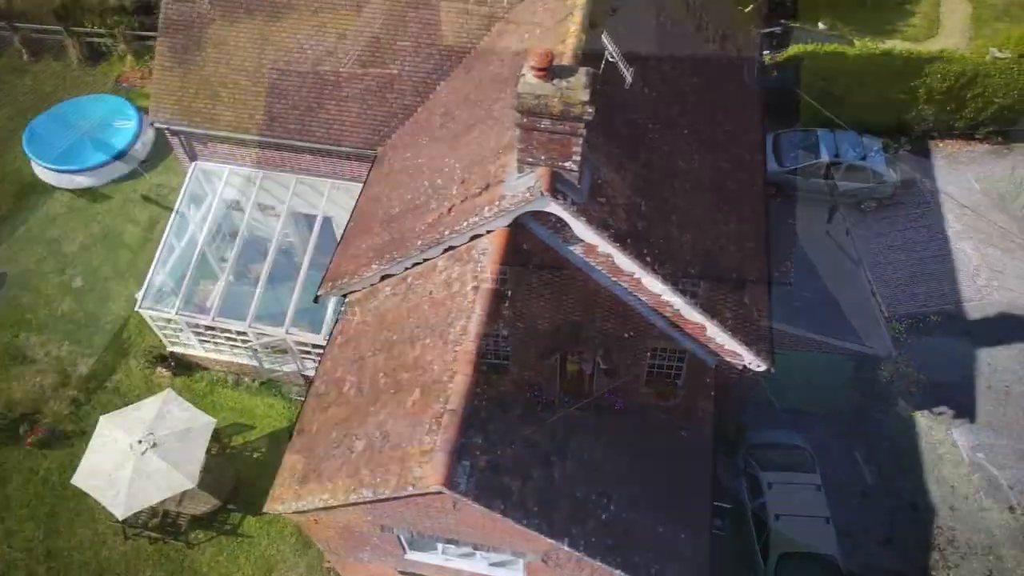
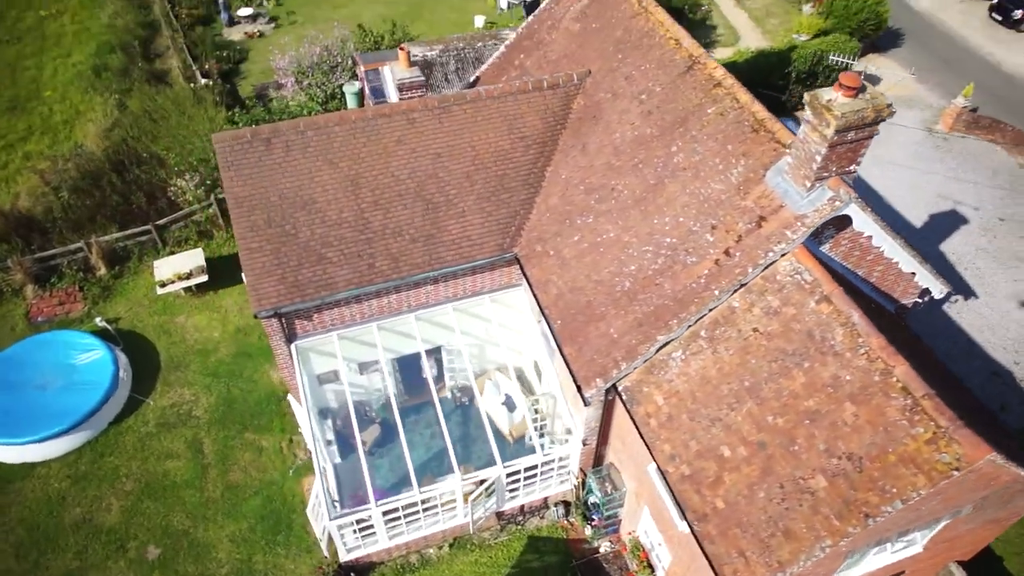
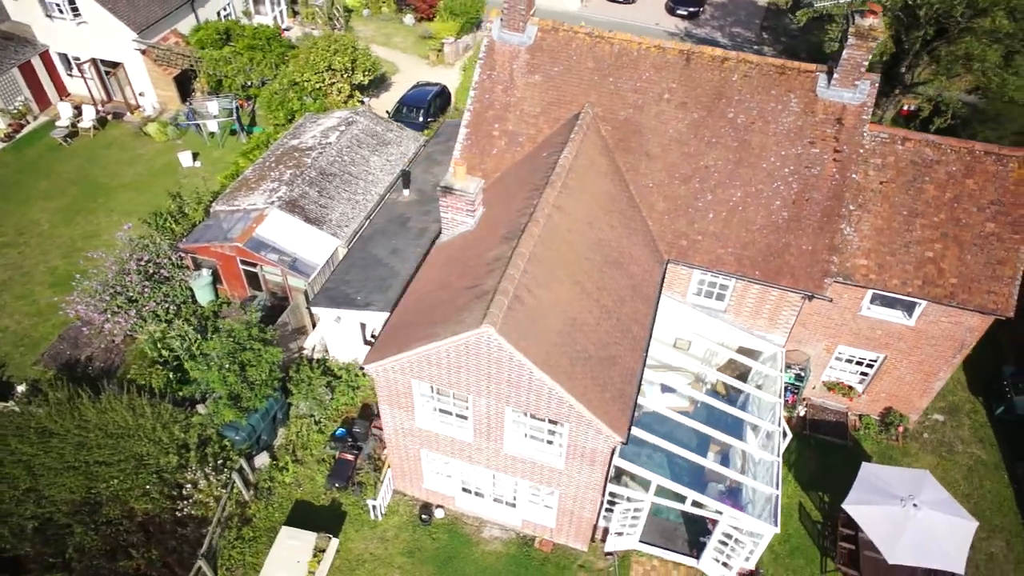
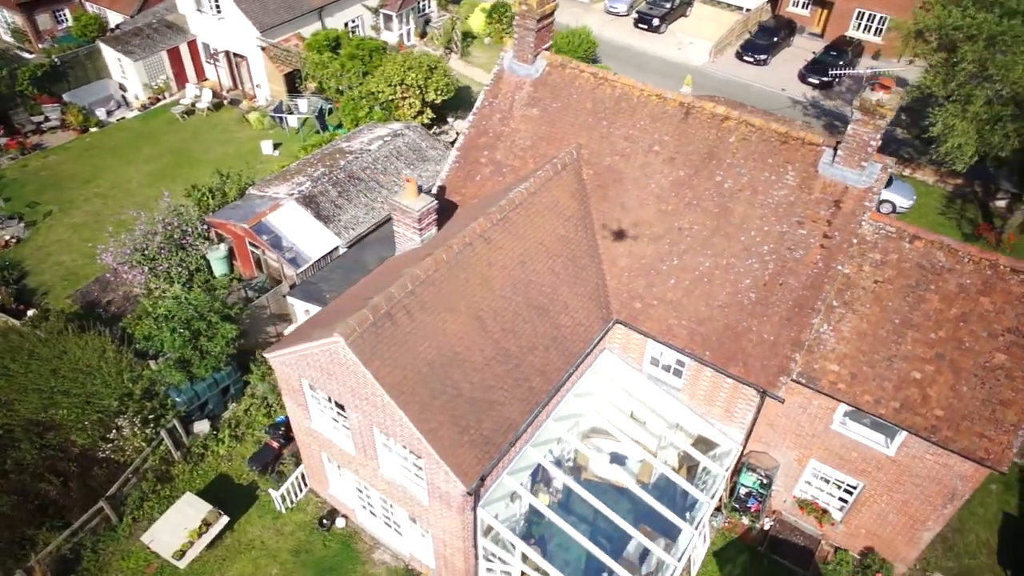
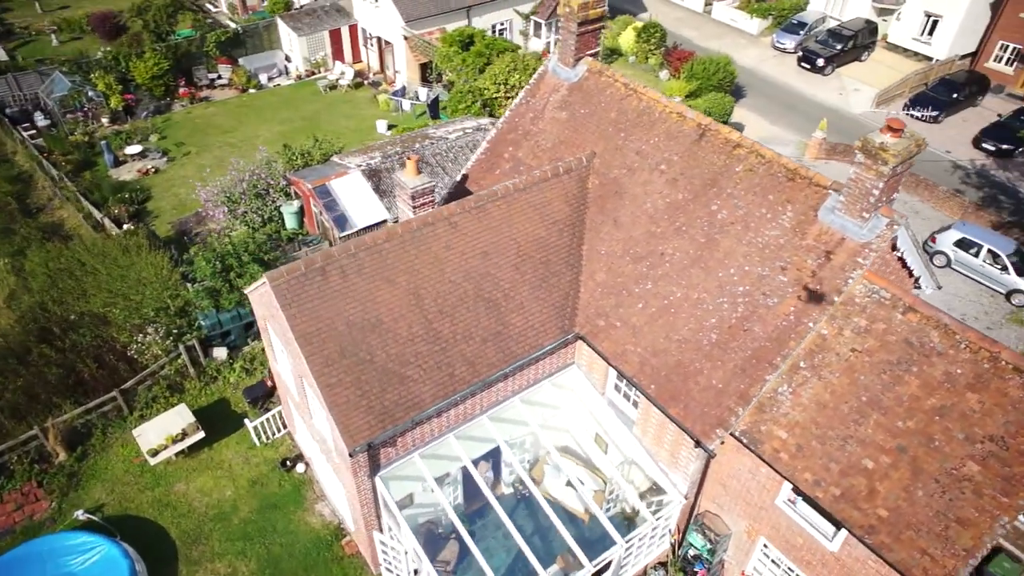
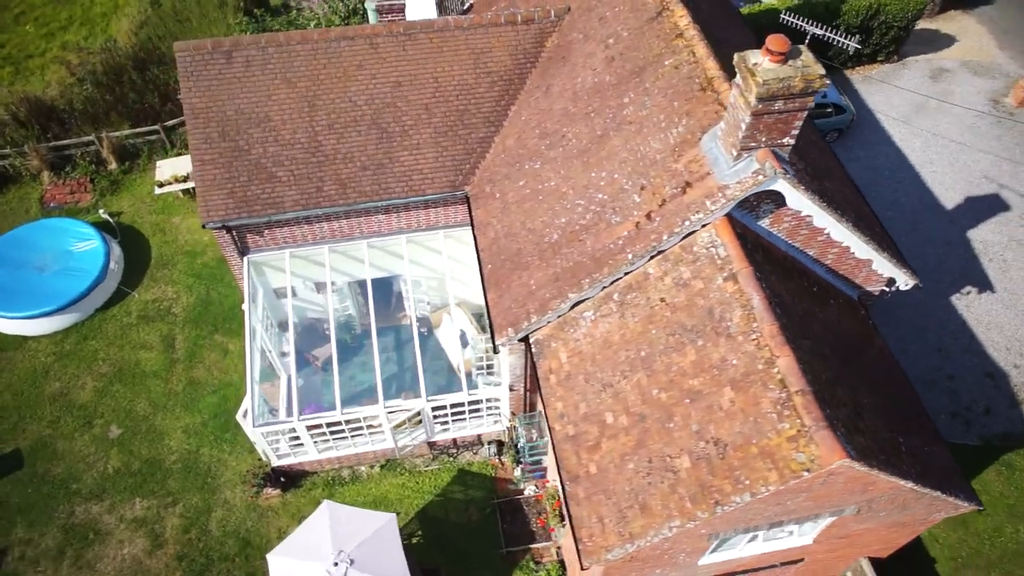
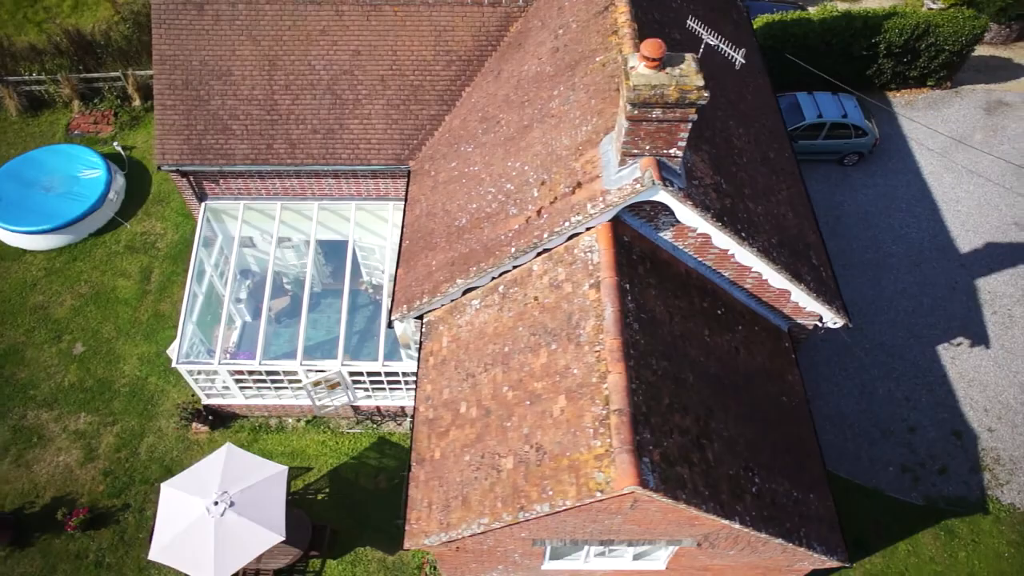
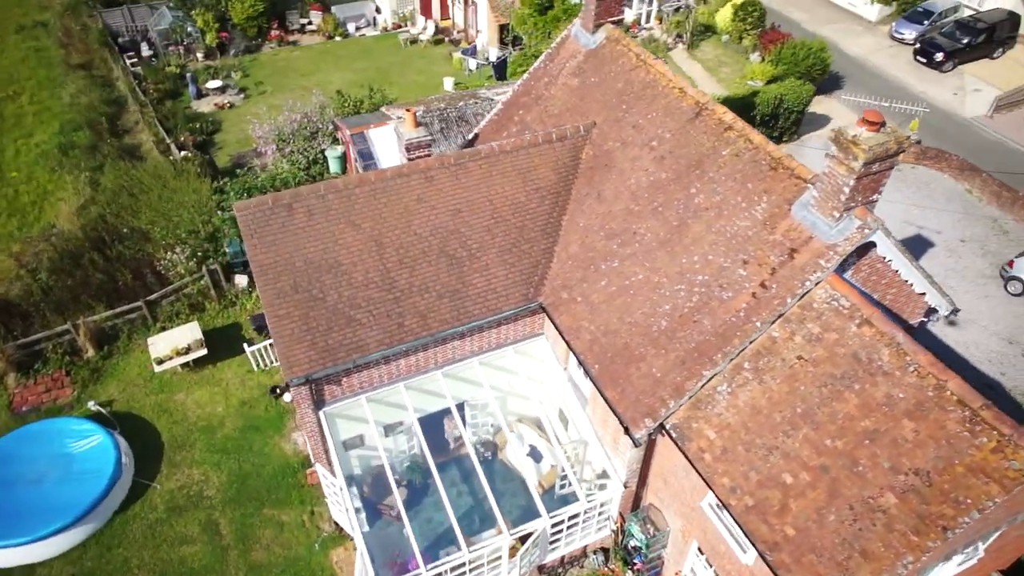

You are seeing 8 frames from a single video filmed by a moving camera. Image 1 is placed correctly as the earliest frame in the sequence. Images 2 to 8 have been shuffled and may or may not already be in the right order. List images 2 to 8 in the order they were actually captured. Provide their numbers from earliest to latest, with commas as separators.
7, 6, 2, 8, 5, 4, 3
